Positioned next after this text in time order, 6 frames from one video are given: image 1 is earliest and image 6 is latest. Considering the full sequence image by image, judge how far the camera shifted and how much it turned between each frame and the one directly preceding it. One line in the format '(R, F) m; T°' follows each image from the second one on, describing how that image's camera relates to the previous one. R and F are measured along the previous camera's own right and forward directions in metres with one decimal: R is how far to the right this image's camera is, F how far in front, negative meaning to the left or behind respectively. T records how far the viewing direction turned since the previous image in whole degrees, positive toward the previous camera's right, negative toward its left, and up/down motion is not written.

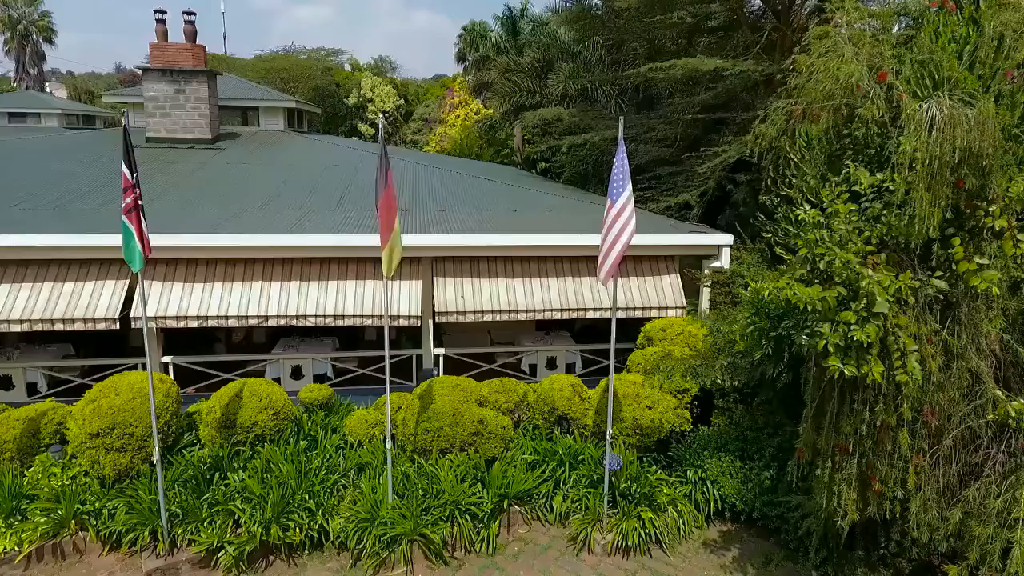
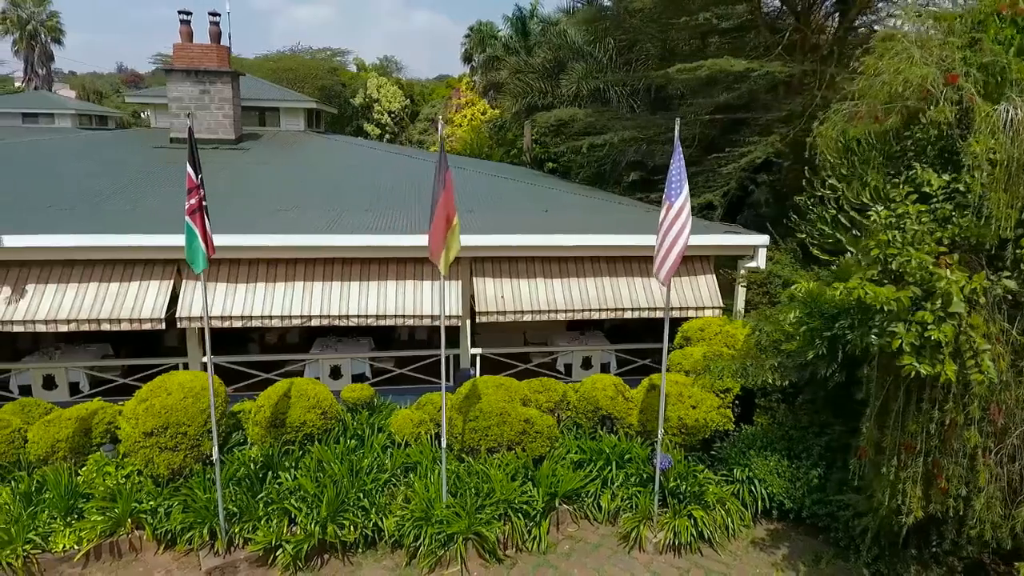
(-0.7, -0.1) m; 0°
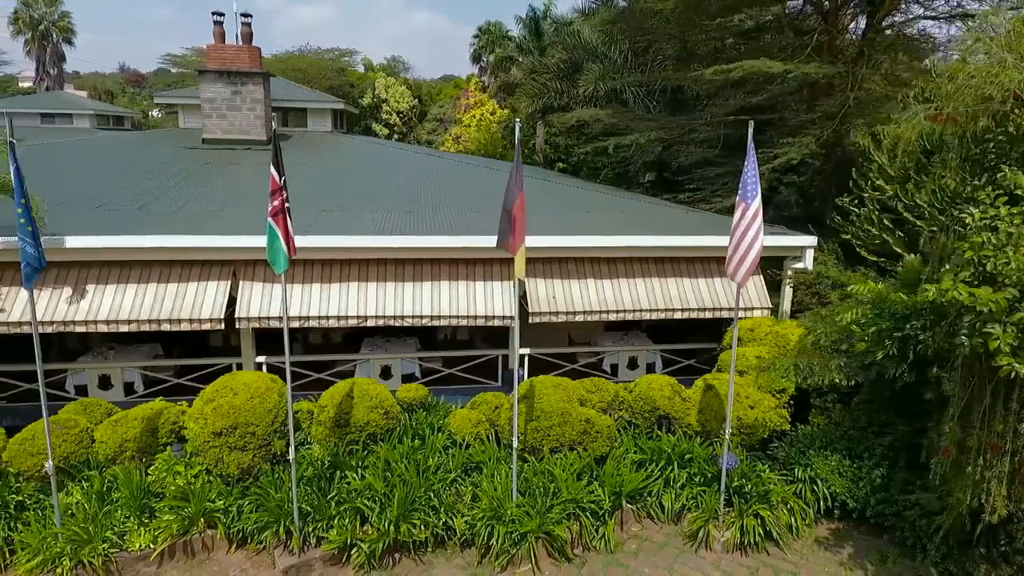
(-0.9, -0.1) m; 0°
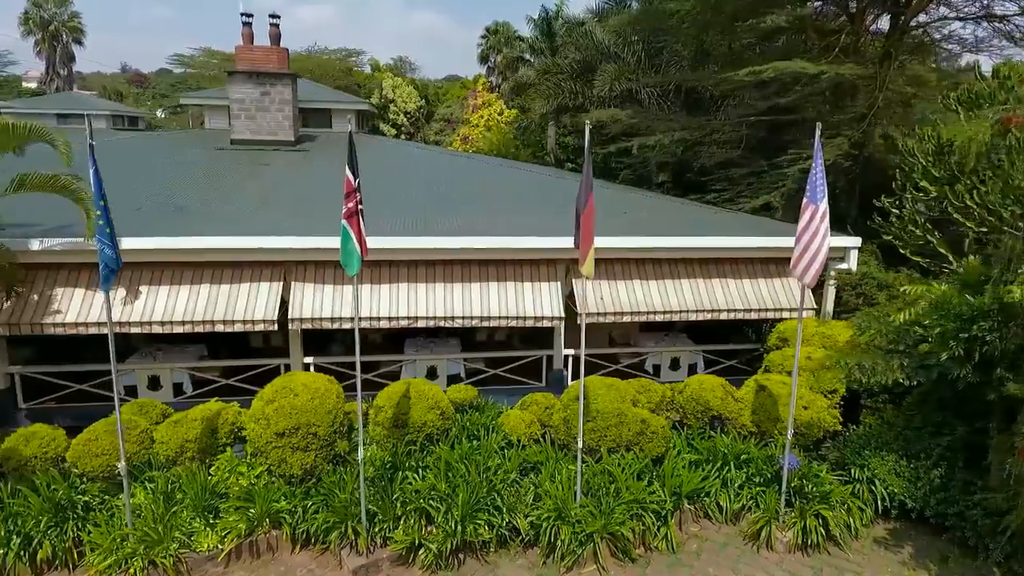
(-0.8, 0.0) m; 0°
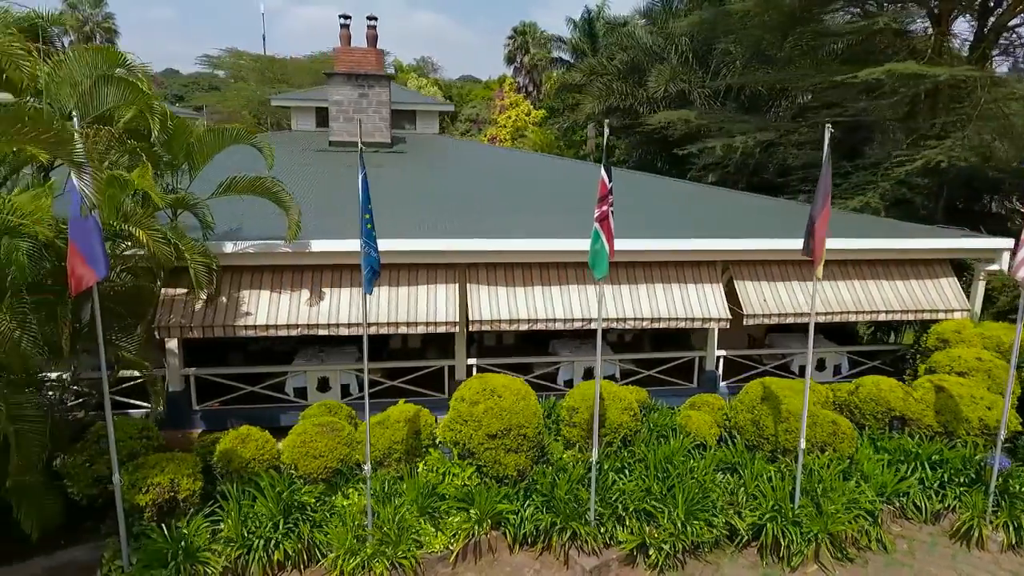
(-2.9, -0.1) m; 0°
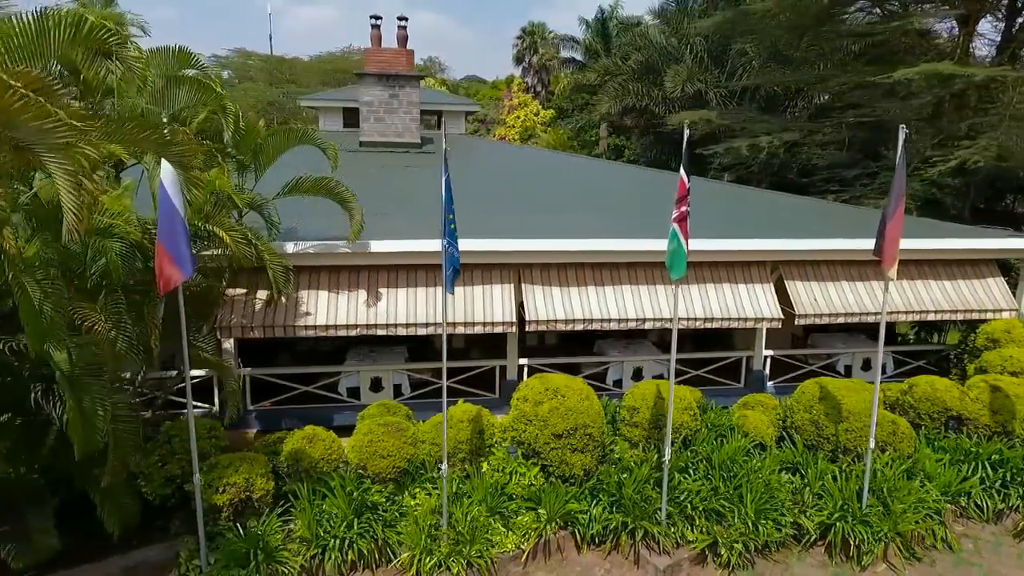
(-0.9, 0.0) m; 0°
